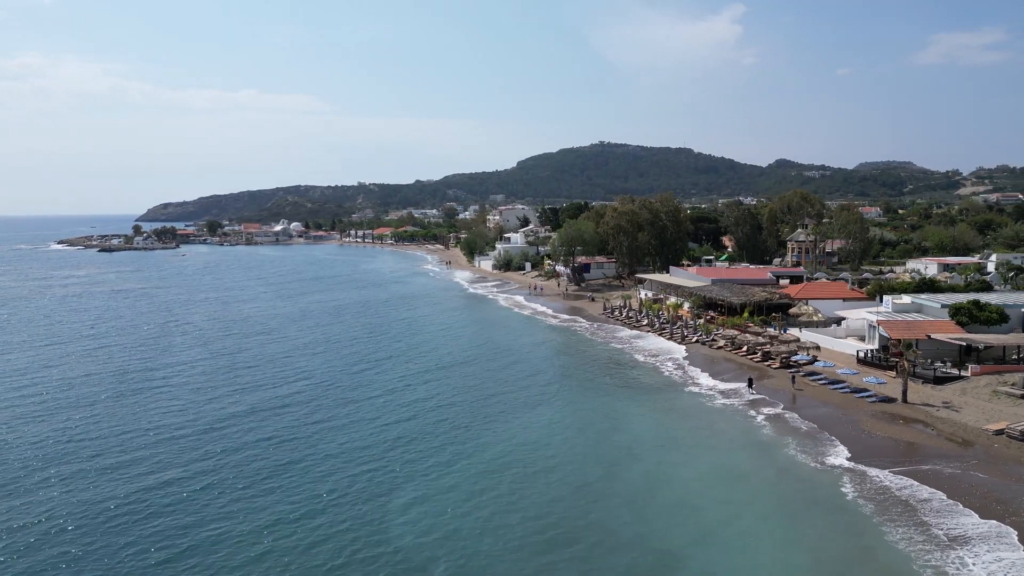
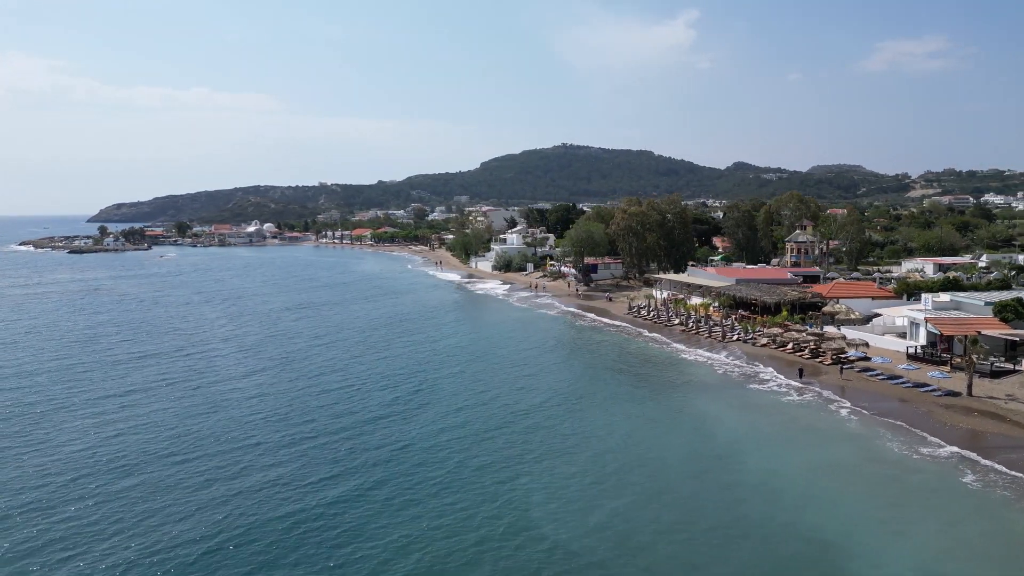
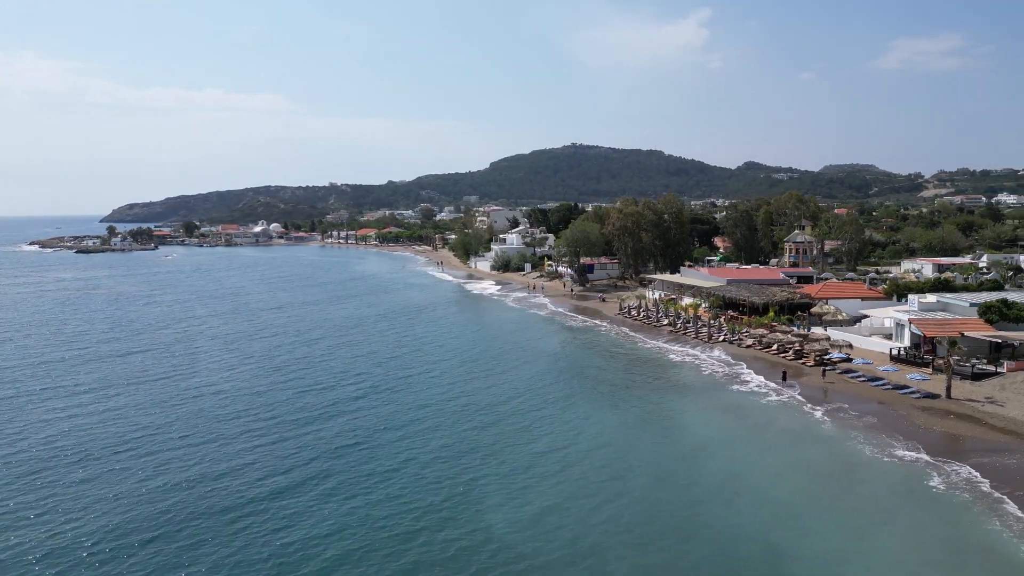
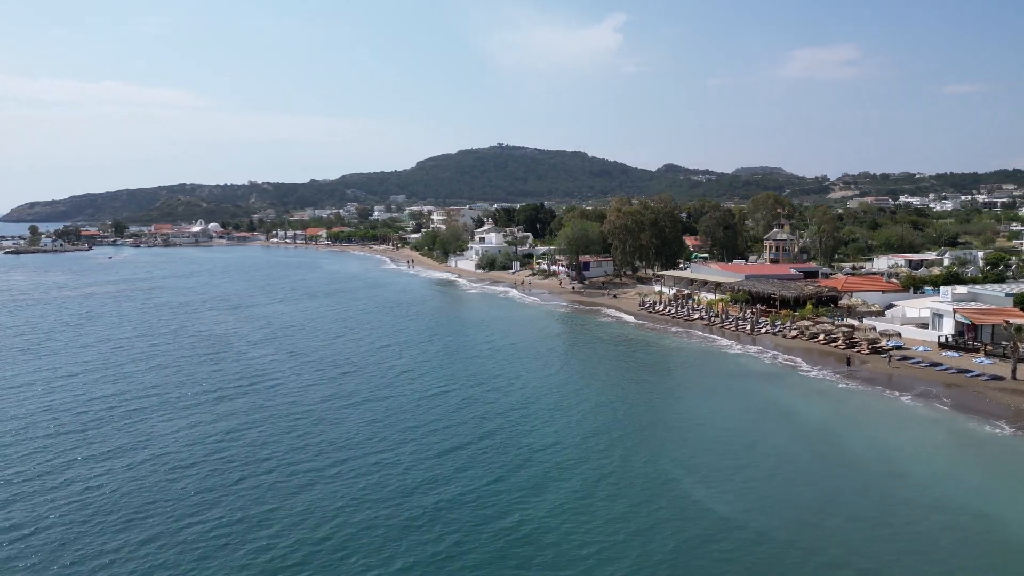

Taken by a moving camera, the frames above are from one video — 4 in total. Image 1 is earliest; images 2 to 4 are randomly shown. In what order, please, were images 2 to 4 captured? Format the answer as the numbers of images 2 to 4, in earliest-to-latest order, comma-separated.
3, 2, 4
